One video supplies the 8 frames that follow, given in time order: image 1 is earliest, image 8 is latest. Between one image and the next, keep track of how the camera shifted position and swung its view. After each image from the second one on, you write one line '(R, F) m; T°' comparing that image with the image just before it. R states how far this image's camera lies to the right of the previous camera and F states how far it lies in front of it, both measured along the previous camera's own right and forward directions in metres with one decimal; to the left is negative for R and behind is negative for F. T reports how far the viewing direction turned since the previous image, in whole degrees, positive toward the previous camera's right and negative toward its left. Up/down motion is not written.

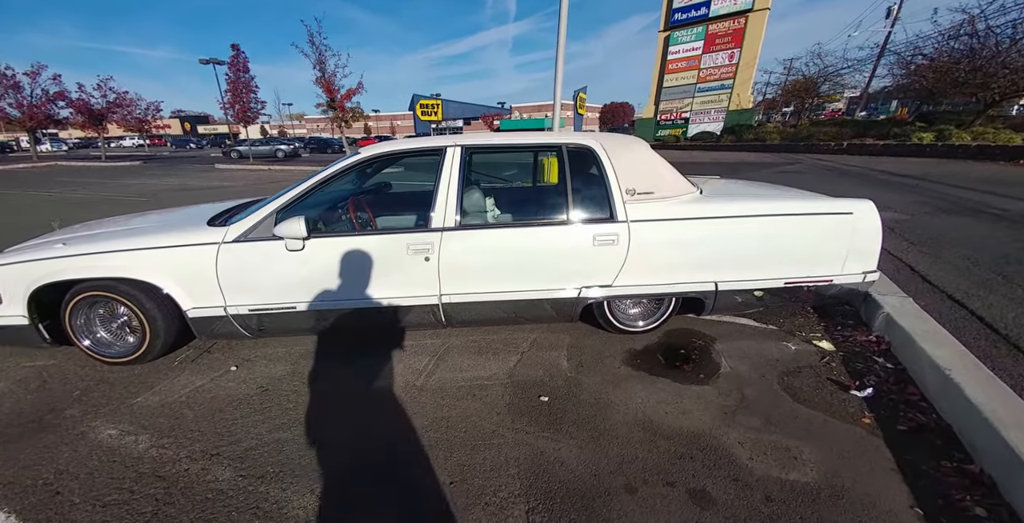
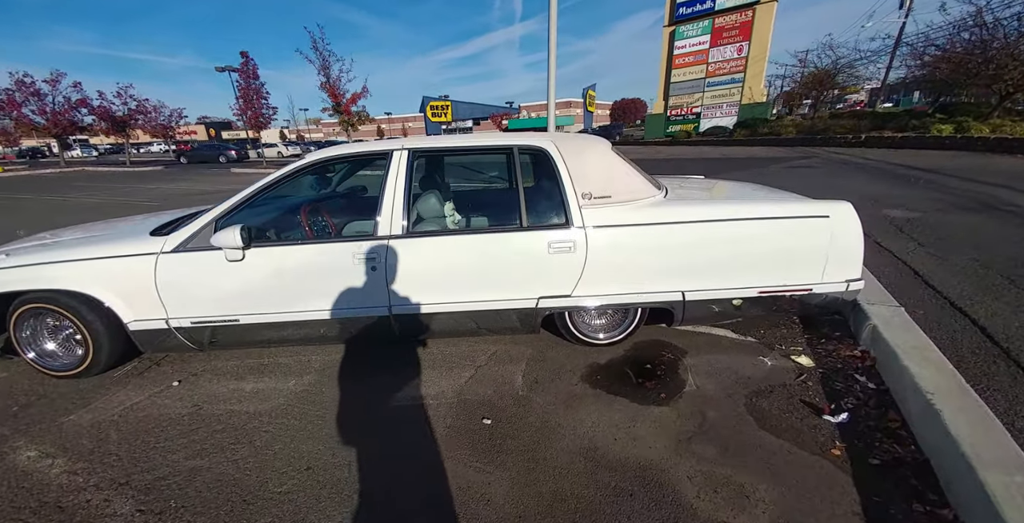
(+0.4, +0.2) m; -2°
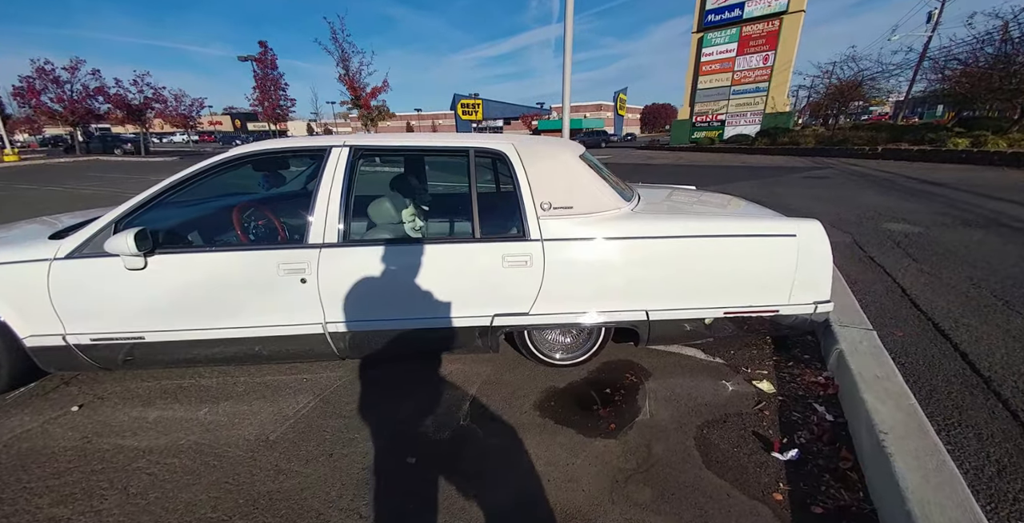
(+0.3, +0.2) m; 0°
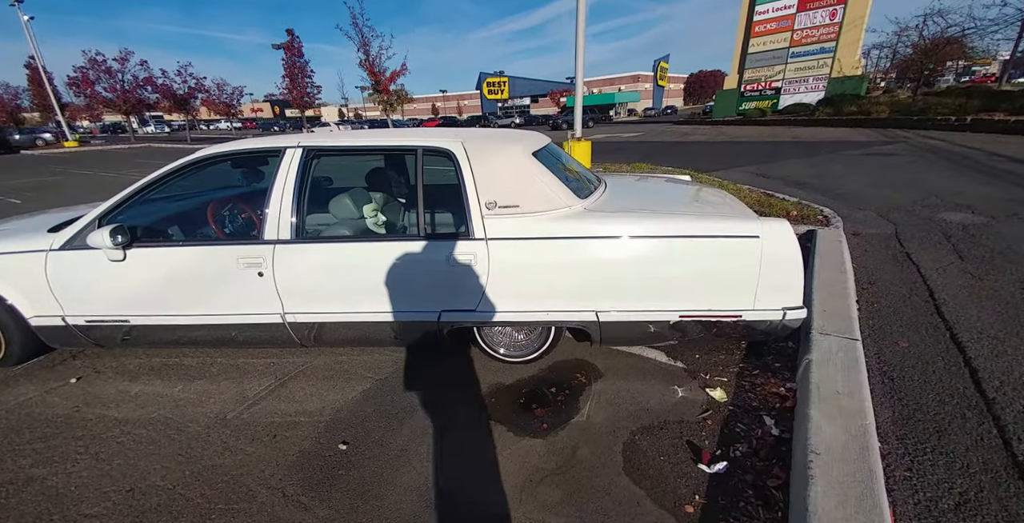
(+0.6, +0.1) m; -6°
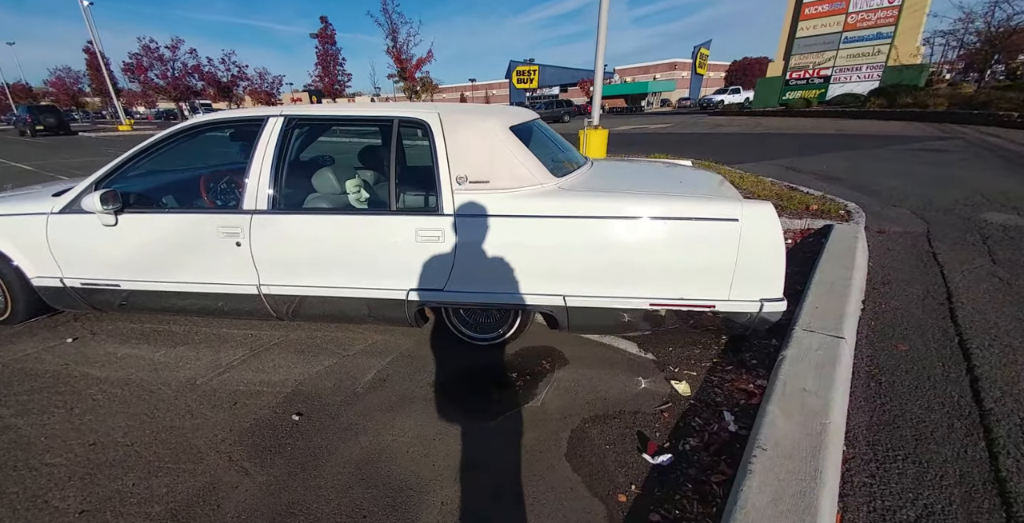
(+0.4, +0.1) m; -4°
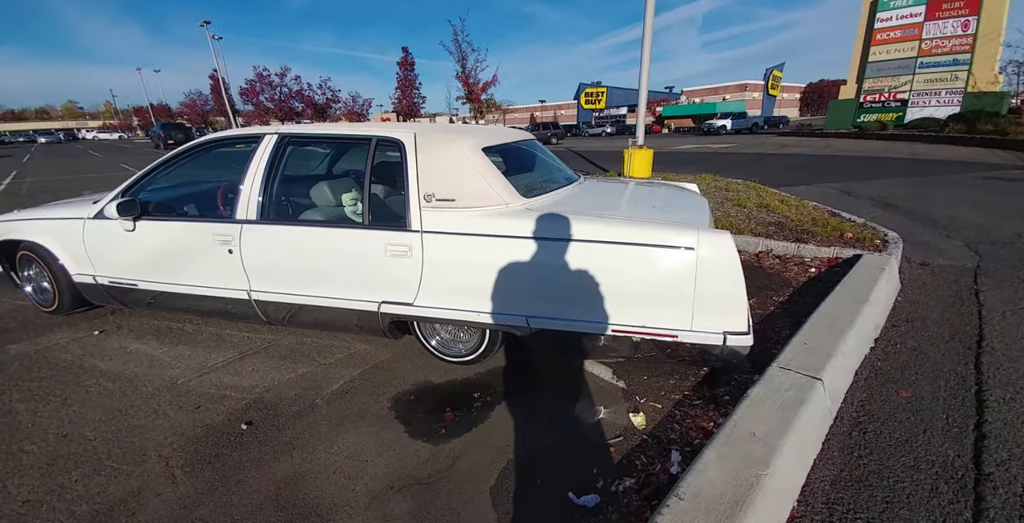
(+0.5, 0.0) m; -6°
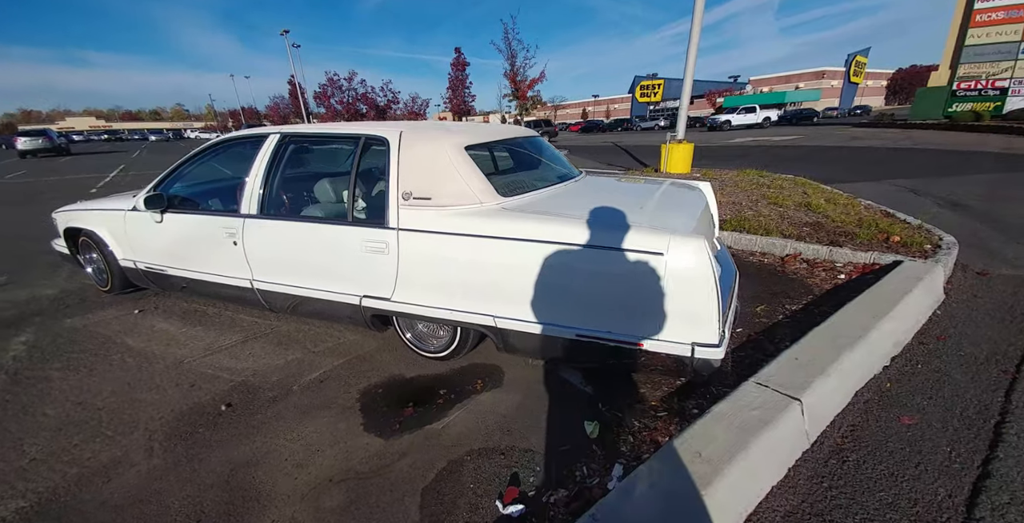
(+0.4, 0.0) m; -7°
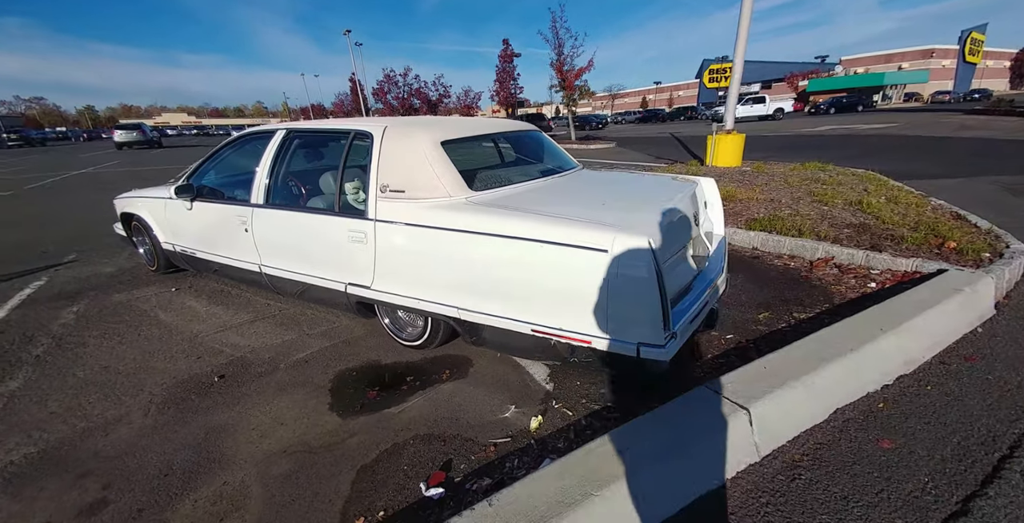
(+0.5, 0.0) m; -7°
